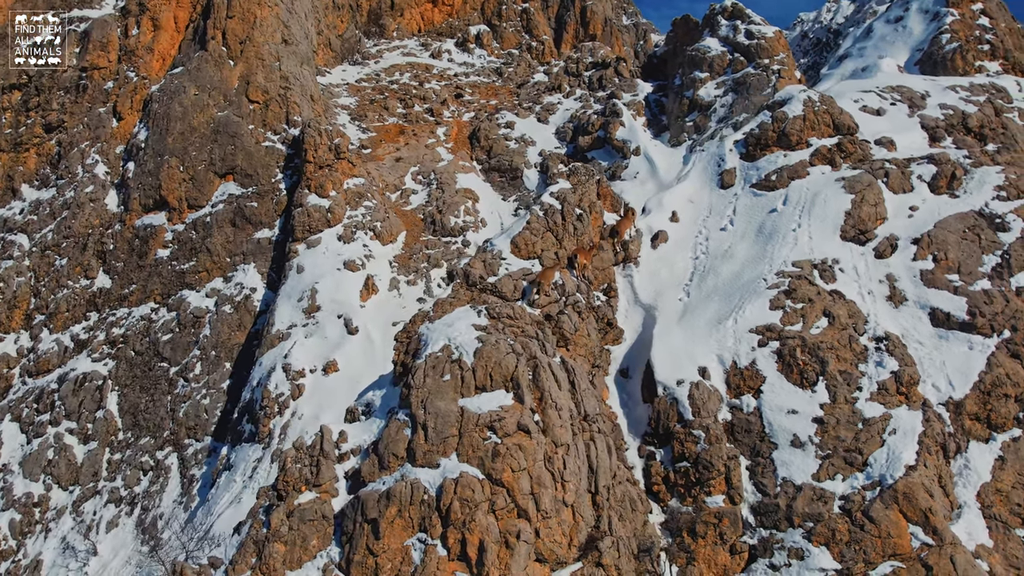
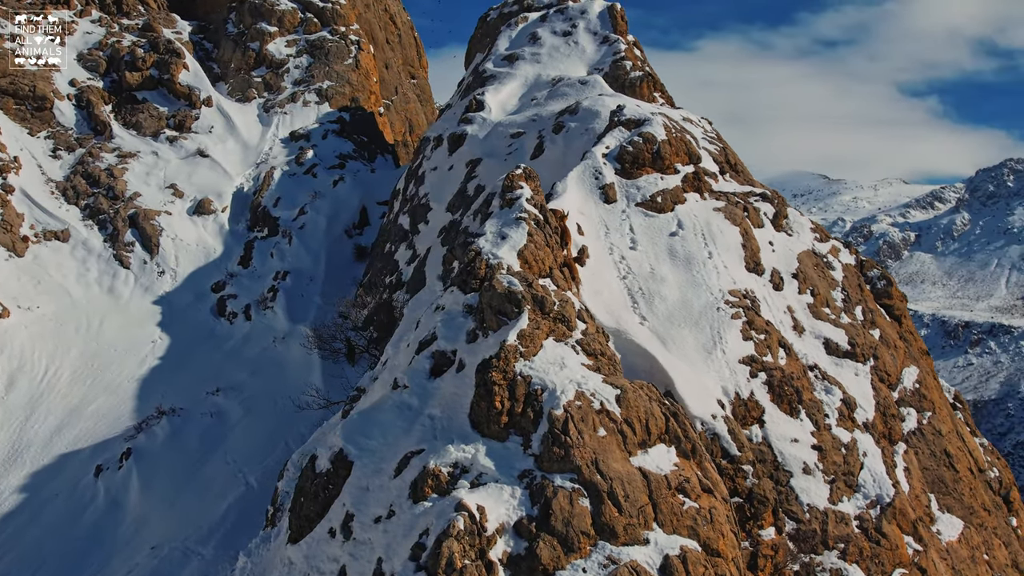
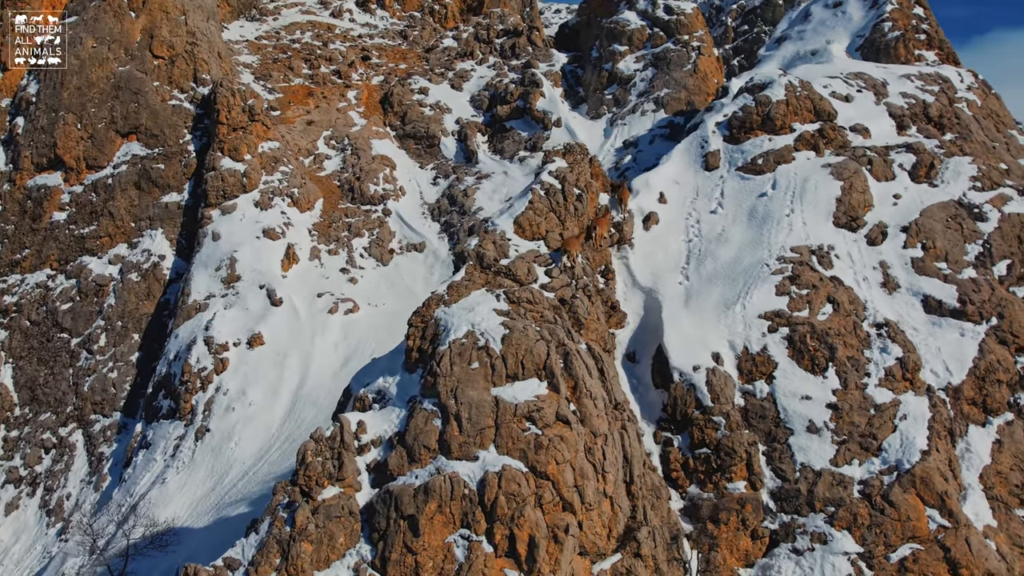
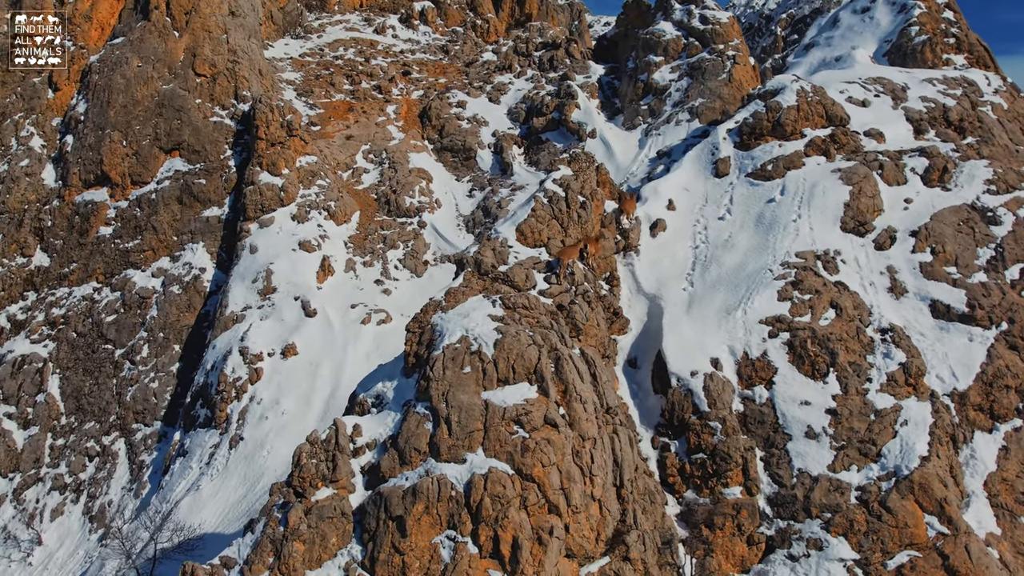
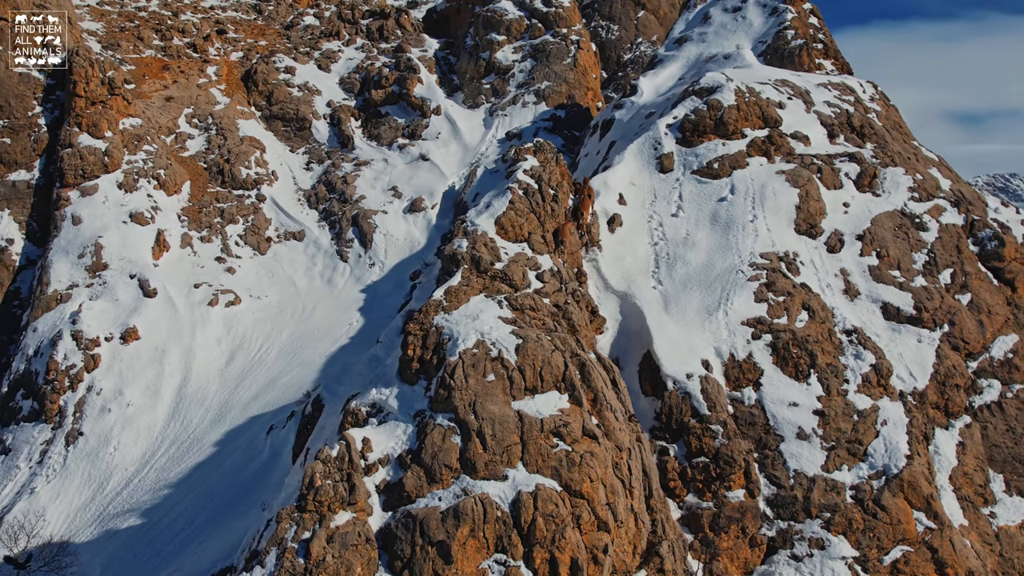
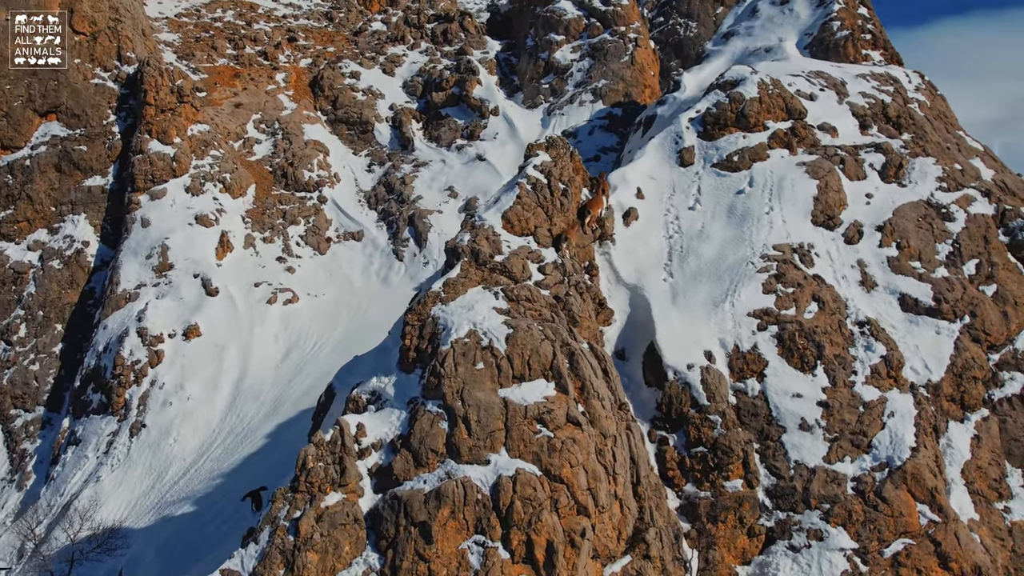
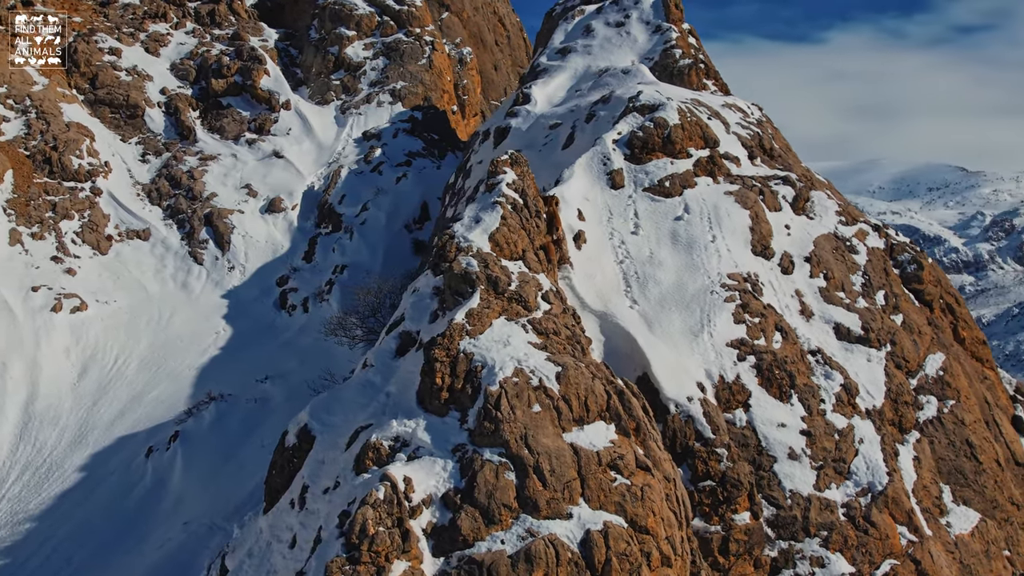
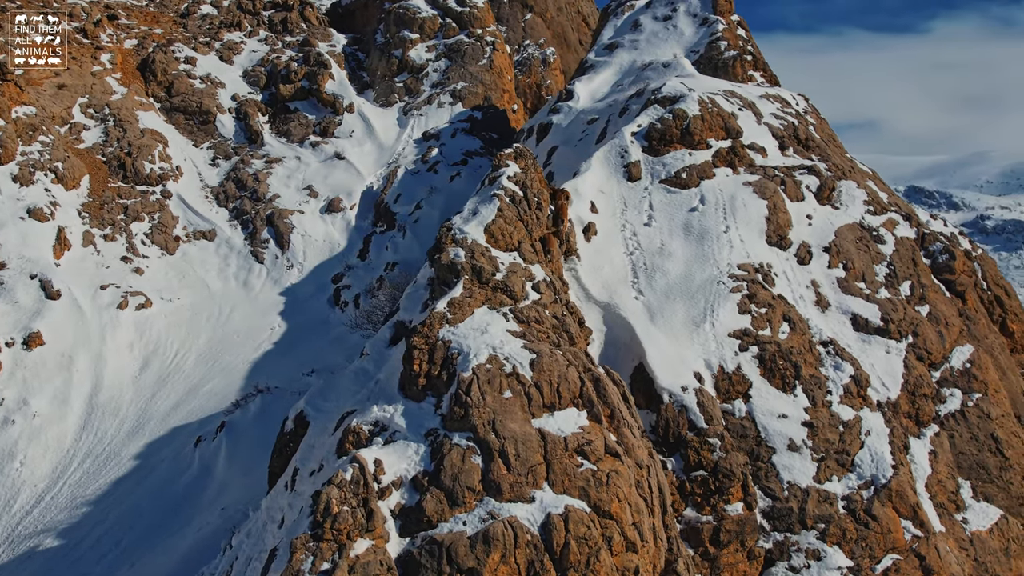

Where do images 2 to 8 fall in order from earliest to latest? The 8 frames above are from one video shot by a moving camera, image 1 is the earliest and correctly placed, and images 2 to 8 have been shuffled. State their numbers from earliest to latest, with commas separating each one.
4, 3, 6, 5, 8, 7, 2
